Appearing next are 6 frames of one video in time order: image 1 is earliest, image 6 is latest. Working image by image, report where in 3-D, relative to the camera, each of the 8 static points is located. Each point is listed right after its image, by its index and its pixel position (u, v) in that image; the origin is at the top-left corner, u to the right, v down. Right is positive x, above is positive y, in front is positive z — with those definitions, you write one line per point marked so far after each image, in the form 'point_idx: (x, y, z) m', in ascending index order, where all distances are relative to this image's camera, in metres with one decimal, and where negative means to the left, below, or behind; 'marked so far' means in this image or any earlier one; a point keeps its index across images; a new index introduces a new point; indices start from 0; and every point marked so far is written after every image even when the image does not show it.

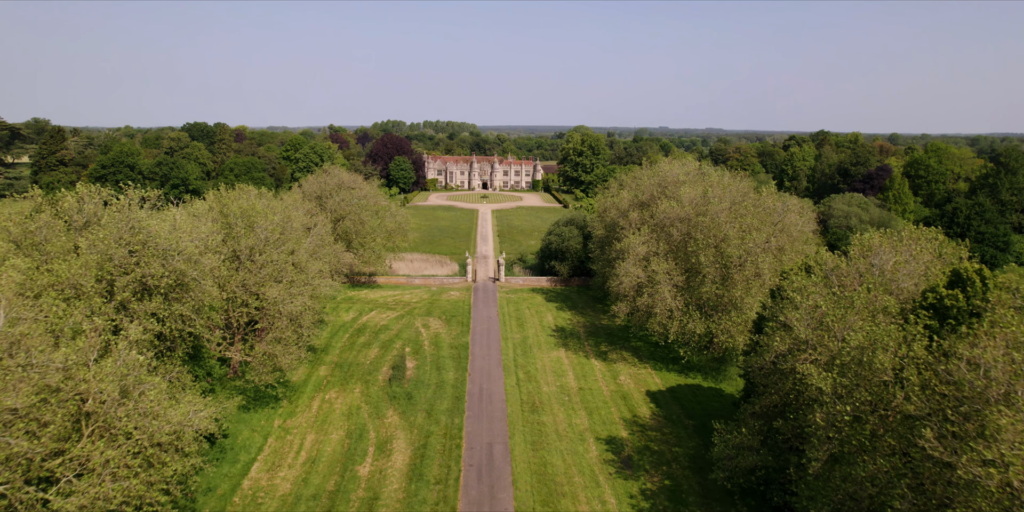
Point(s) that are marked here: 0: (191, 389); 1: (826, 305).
0: (-9.7, -4.0, +16.2) m
1: (+8.0, -1.2, +13.6) m
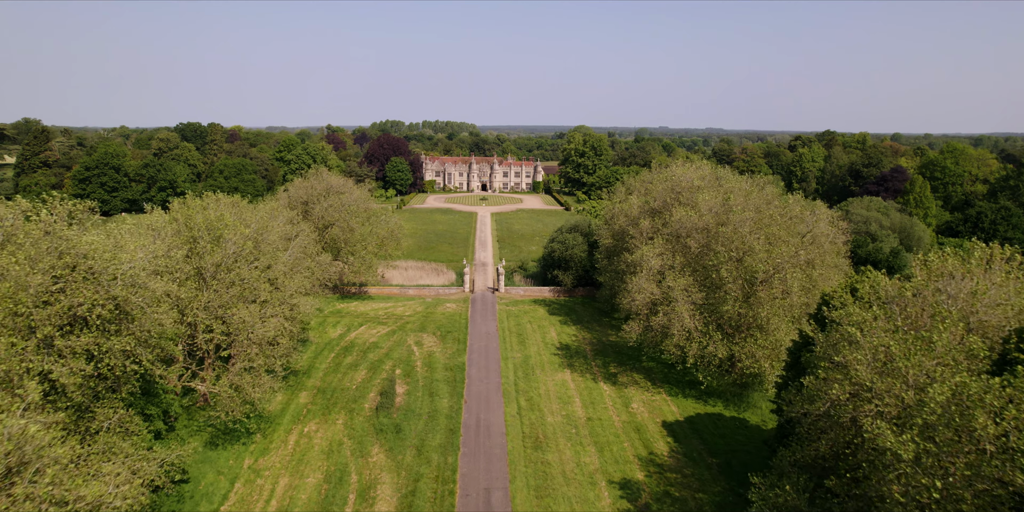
0: (-9.7, -4.6, +13.8) m
1: (+8.0, -1.8, +11.2) m
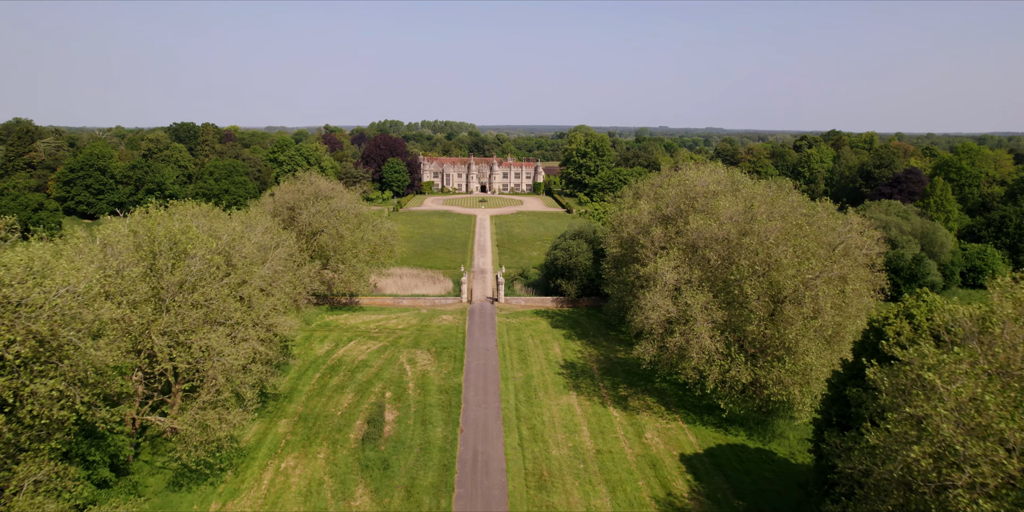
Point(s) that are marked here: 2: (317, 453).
0: (-9.7, -5.2, +11.6) m
1: (+8.0, -2.4, +9.1) m
2: (-7.0, -7.0, +19.1) m
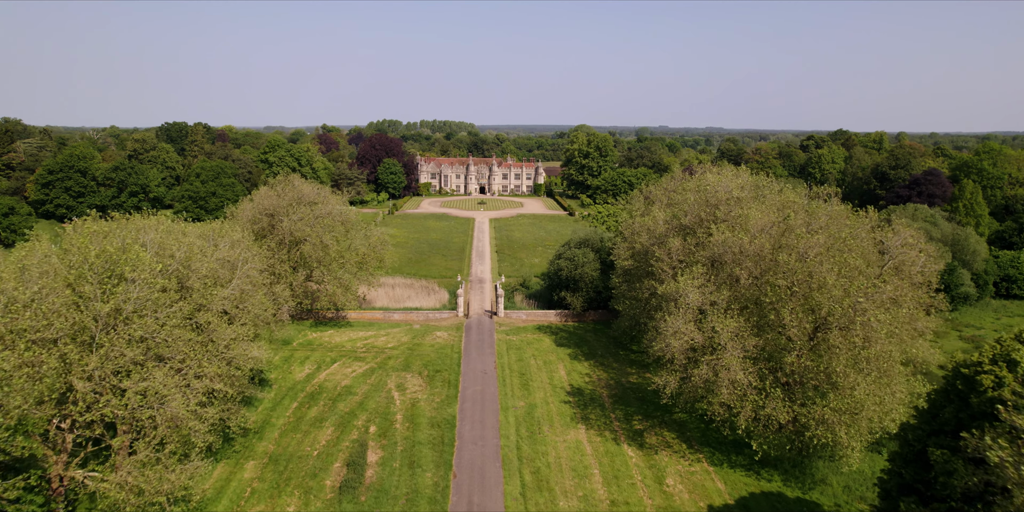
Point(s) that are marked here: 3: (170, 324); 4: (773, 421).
0: (-9.7, -5.8, +8.9) m
1: (+8.1, -3.0, +6.4) m
2: (-6.9, -7.6, +16.4) m
3: (-9.3, -1.8, +14.5) m
4: (+8.2, -5.2, +16.9) m
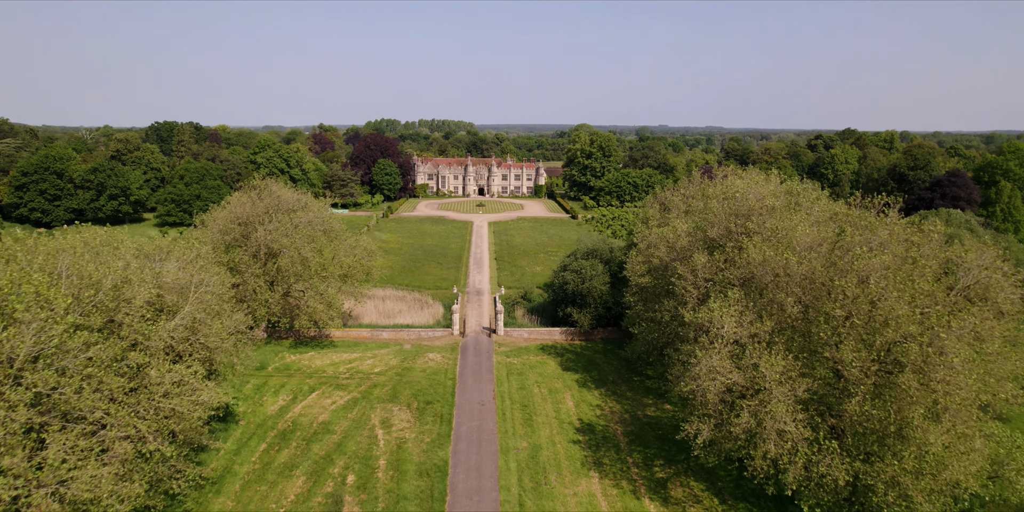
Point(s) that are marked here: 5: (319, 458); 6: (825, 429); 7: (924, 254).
0: (-9.6, -6.5, +5.9) m
1: (+8.1, -3.7, +3.4) m
2: (-6.9, -8.3, +13.5) m
3: (-9.2, -2.5, +11.5) m
4: (+8.3, -5.9, +14.0) m
5: (-6.7, -7.0, +18.6) m
6: (+8.4, -4.6, +14.3) m
7: (+11.9, 0.0, +15.6) m
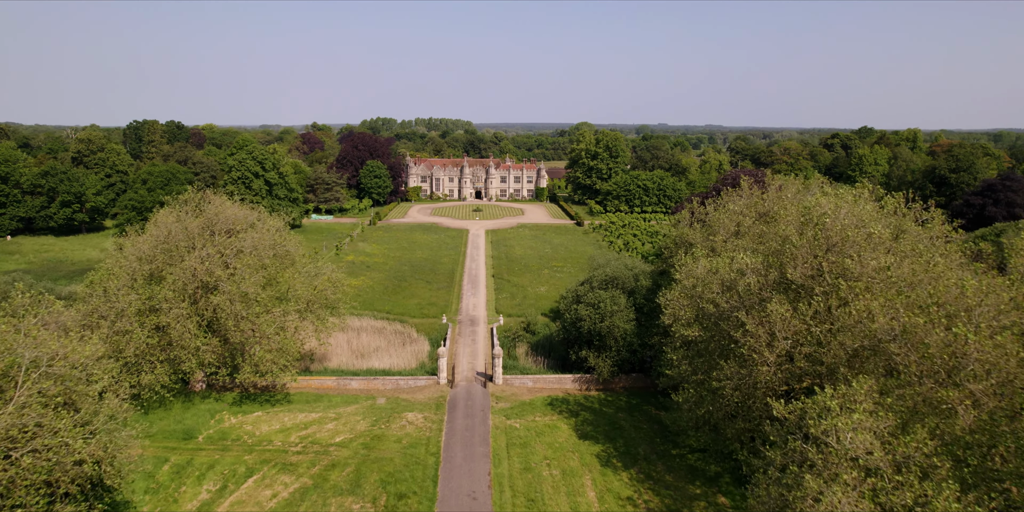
0: (-9.5, -7.9, +0.2) m
1: (+8.2, -5.0, -2.3) m
2: (-6.8, -9.7, +7.8) m
3: (-9.1, -3.8, +5.8) m
4: (+8.4, -7.2, +8.3) m
5: (-6.6, -8.3, +12.9) m
6: (+8.5, -5.9, +8.6) m
7: (+11.9, -1.3, +9.9) m
